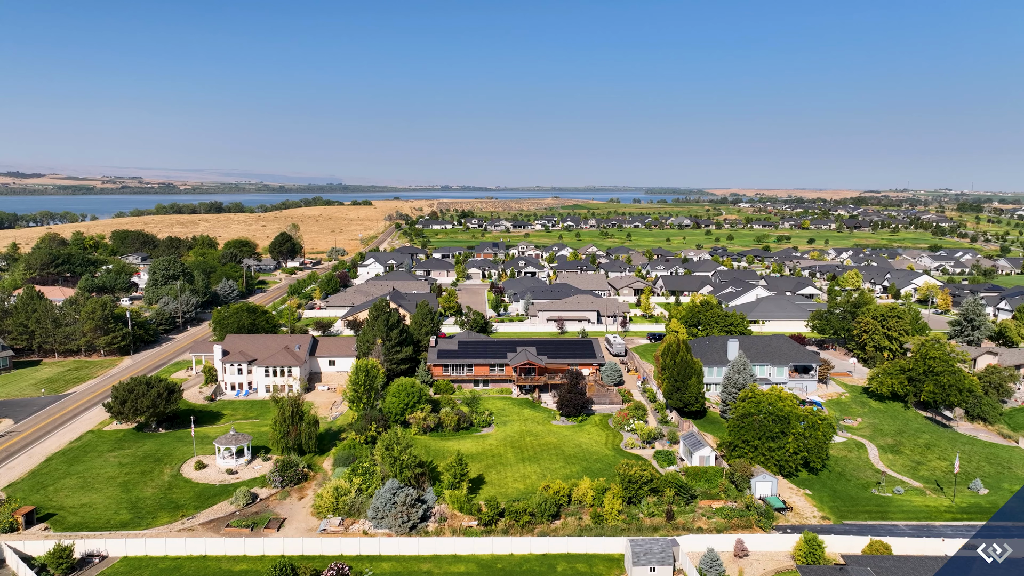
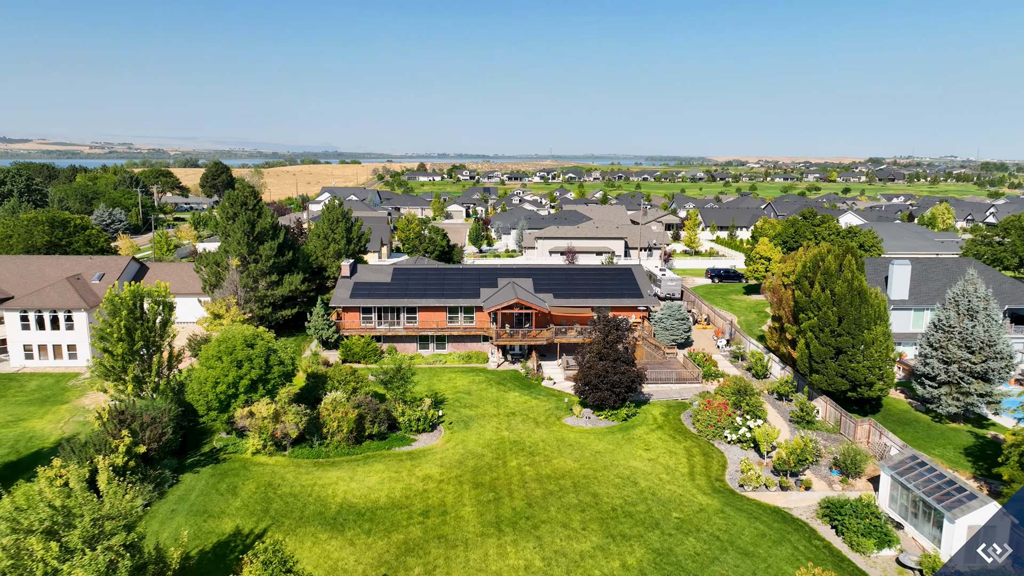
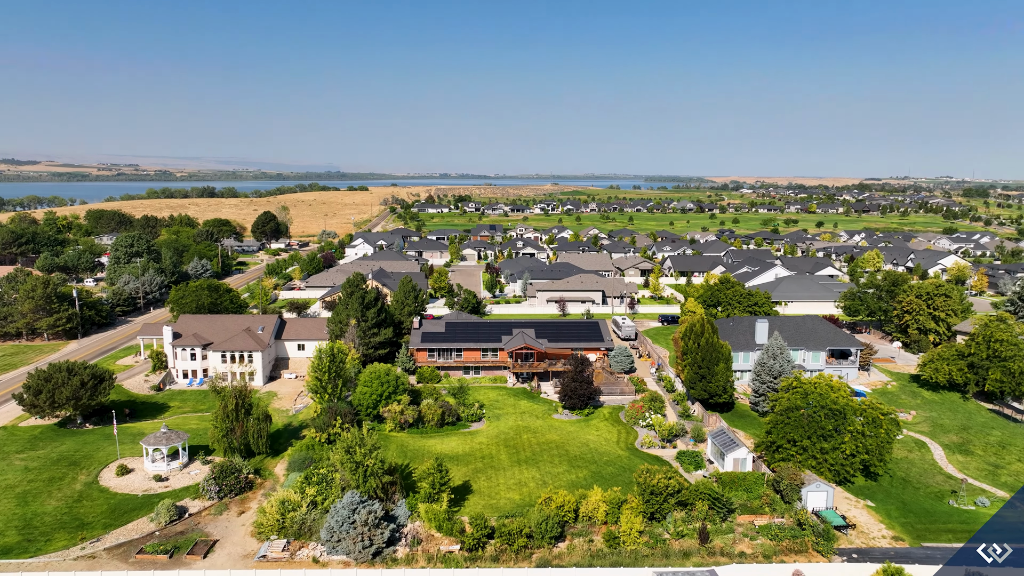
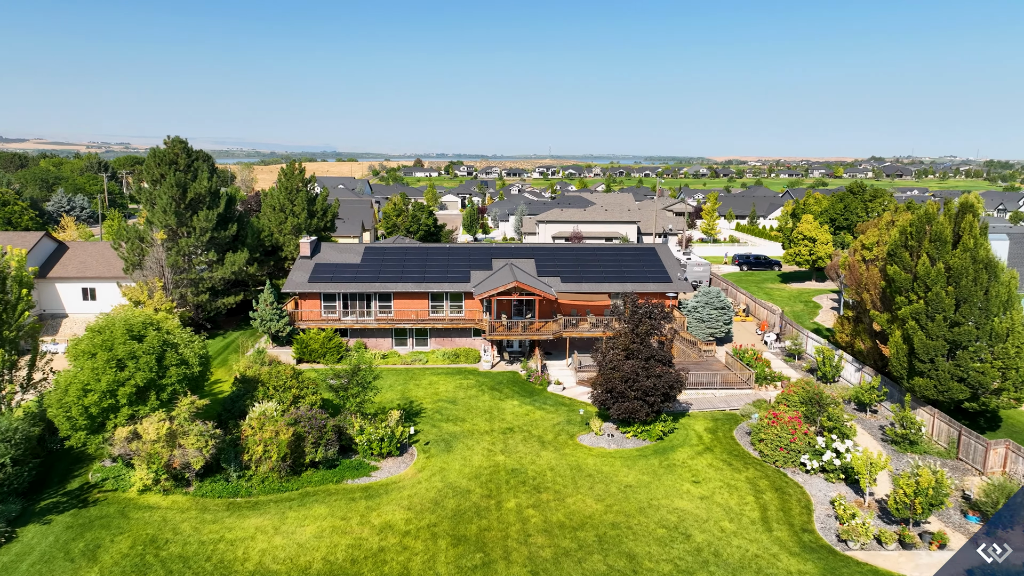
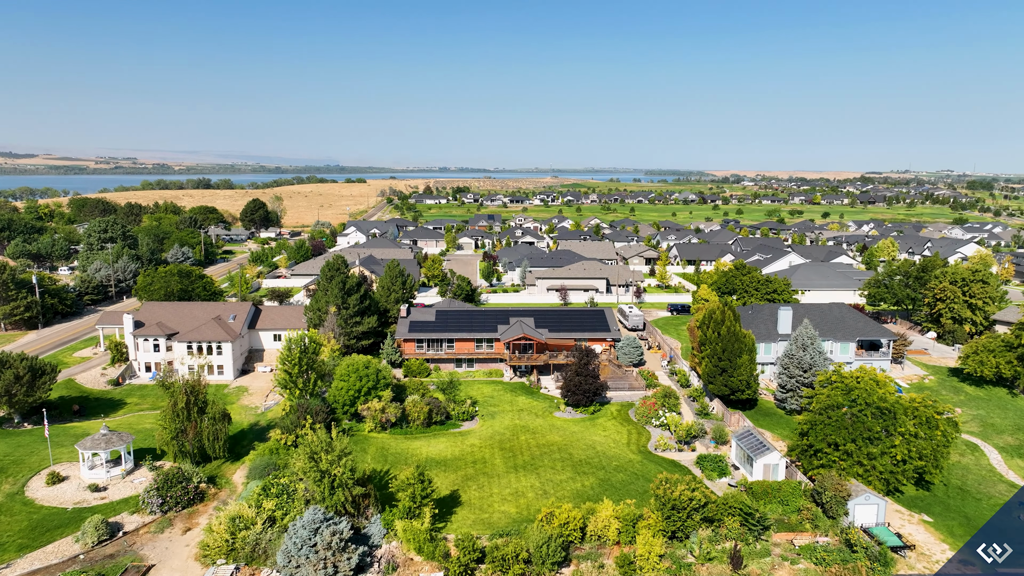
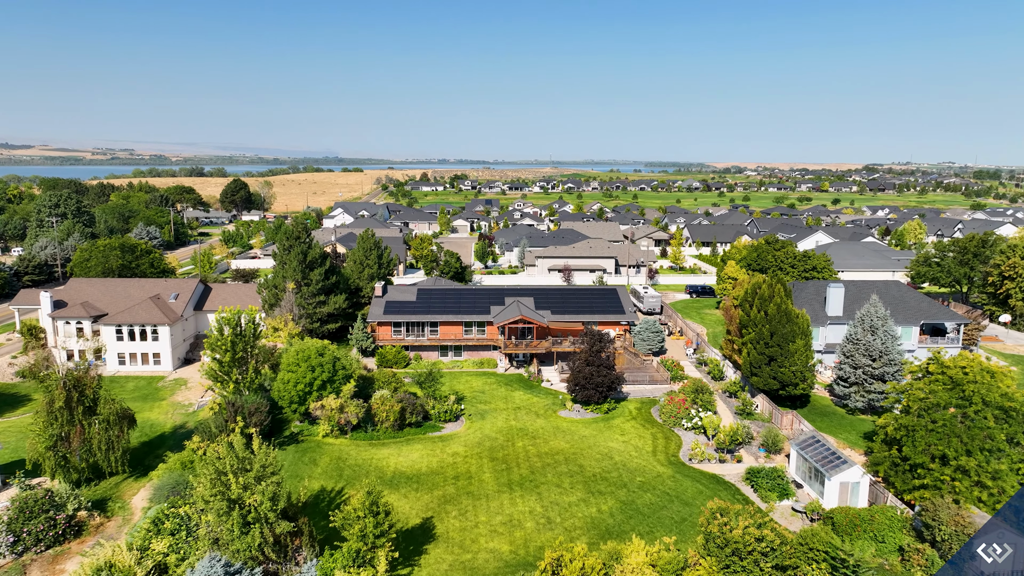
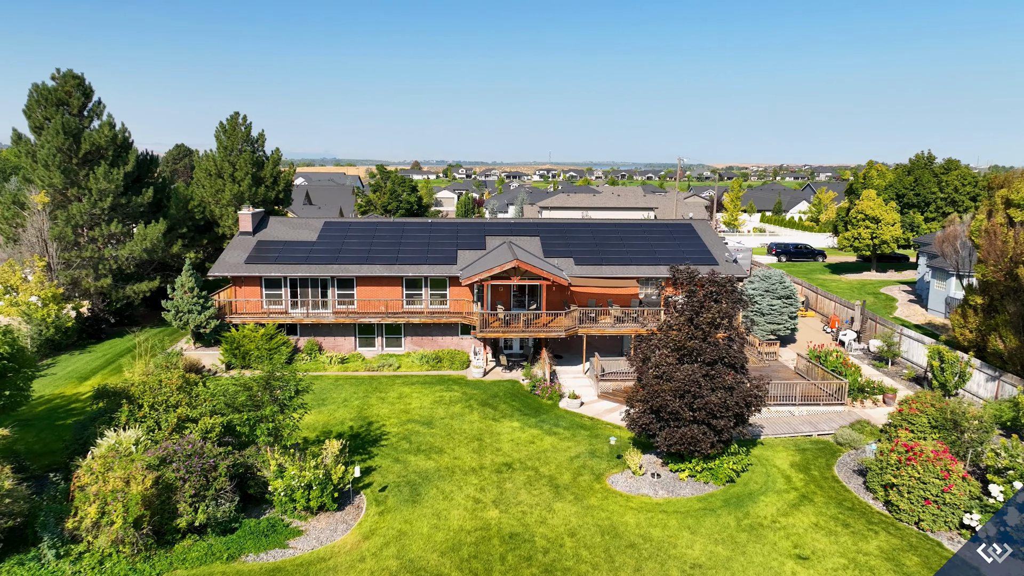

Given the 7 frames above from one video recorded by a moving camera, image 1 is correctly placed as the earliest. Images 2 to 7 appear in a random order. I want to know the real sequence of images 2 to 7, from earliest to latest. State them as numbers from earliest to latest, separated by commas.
3, 5, 6, 2, 4, 7
